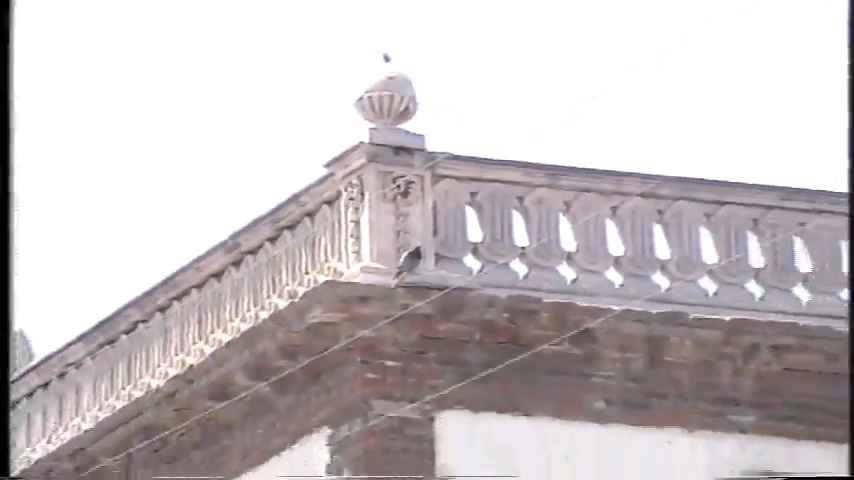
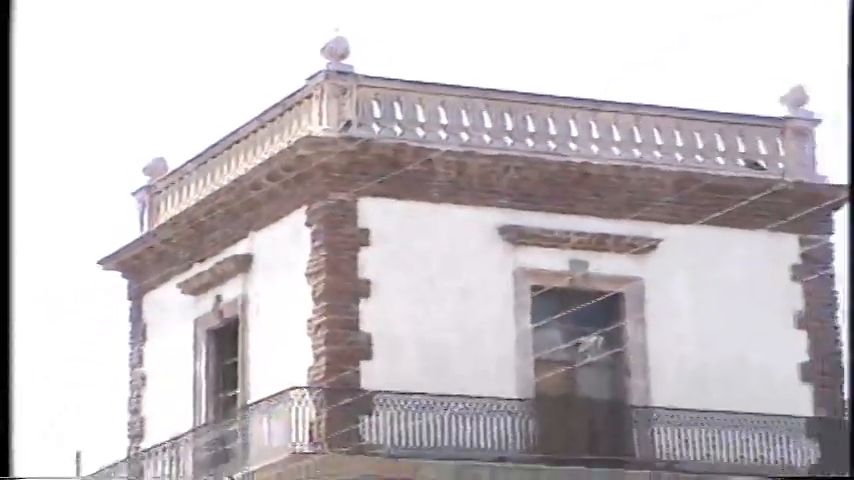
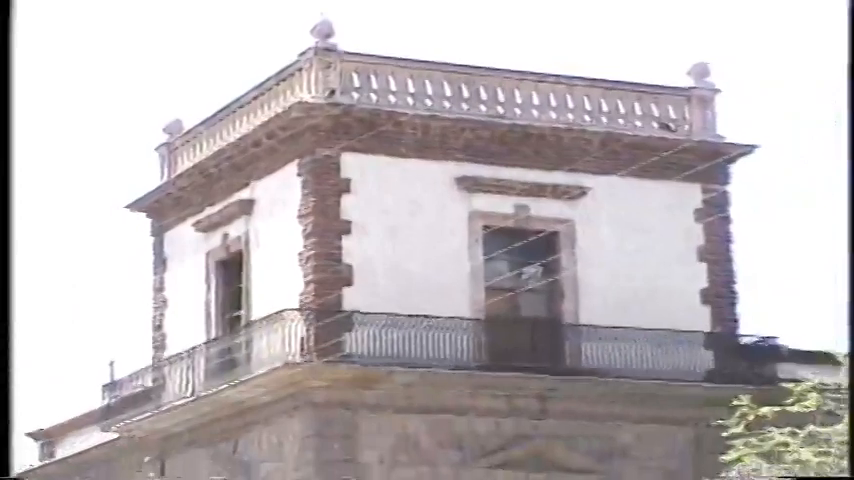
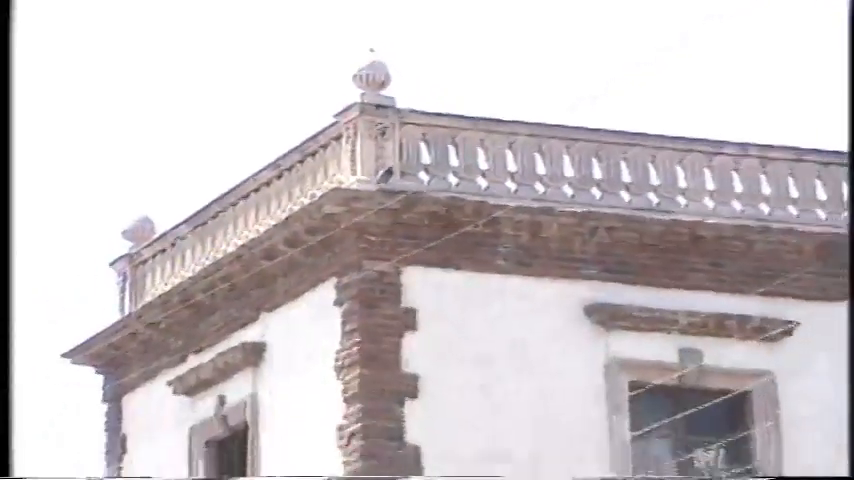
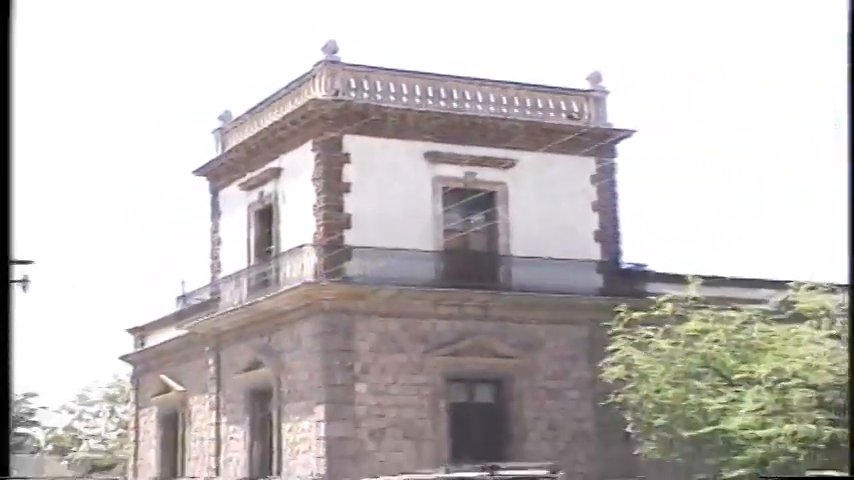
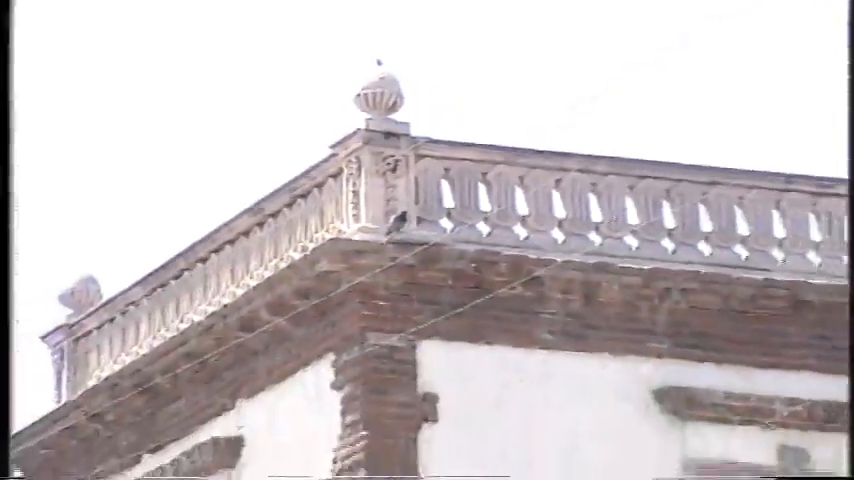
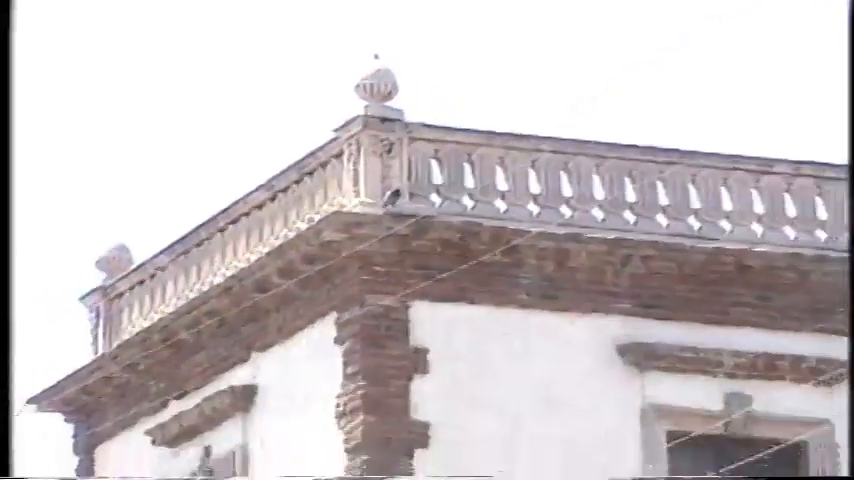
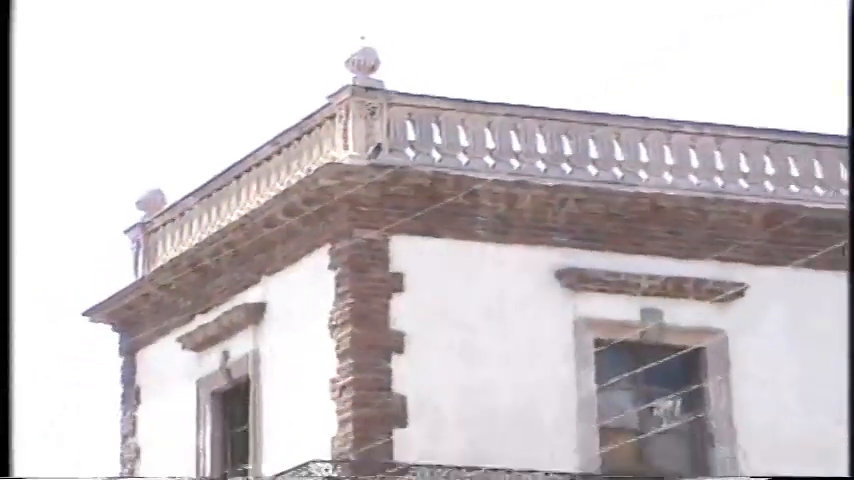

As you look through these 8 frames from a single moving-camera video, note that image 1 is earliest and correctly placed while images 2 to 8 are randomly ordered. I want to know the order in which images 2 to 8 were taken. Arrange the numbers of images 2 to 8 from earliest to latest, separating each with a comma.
6, 7, 4, 8, 2, 3, 5
